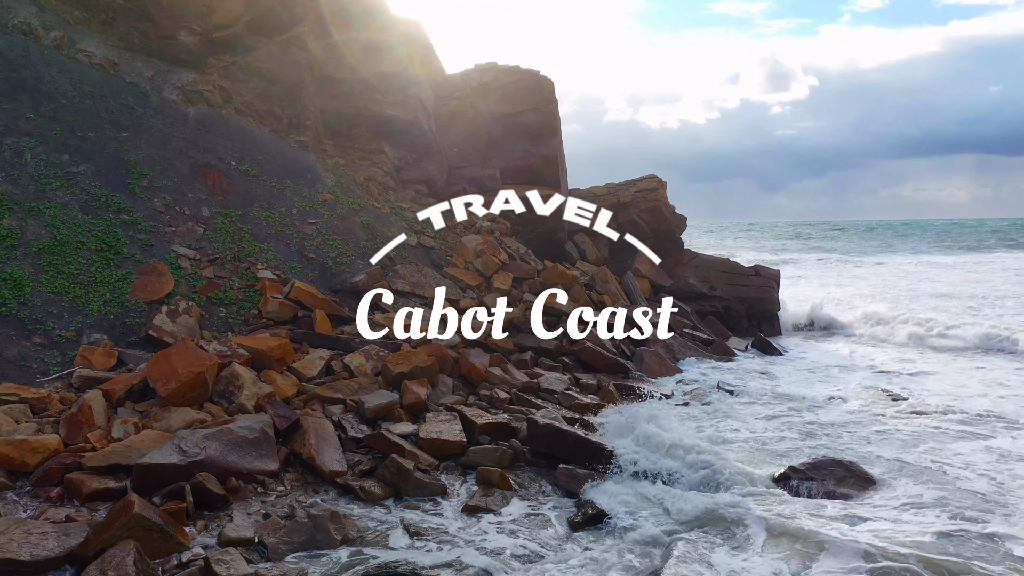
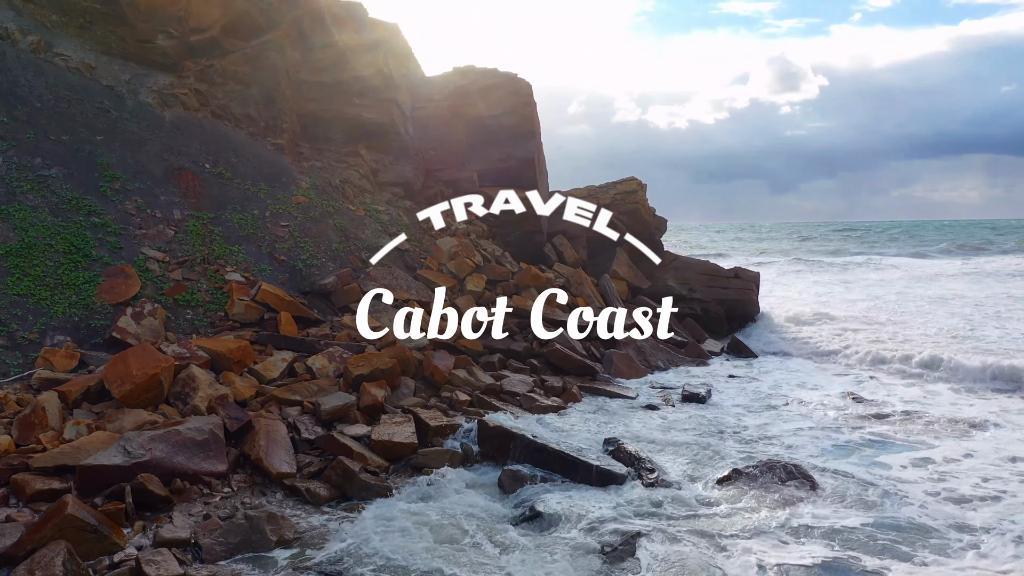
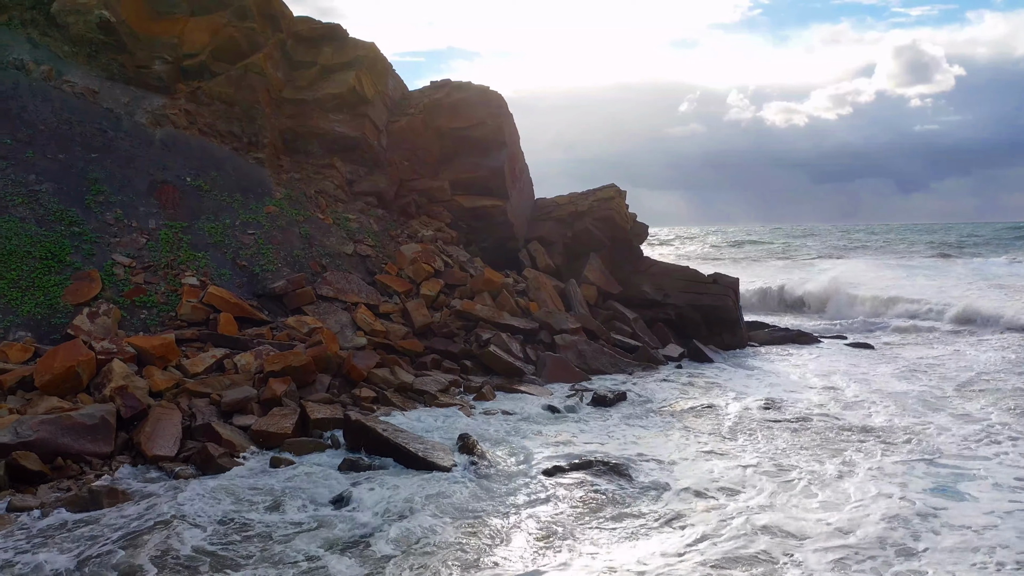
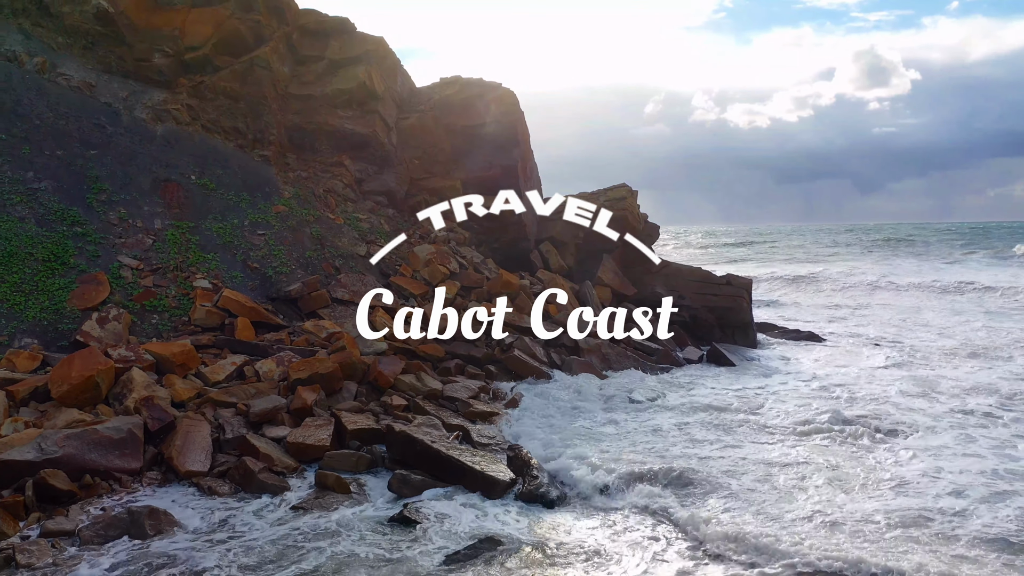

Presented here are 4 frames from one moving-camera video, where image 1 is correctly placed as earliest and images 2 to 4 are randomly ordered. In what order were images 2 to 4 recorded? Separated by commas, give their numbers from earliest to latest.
2, 4, 3
